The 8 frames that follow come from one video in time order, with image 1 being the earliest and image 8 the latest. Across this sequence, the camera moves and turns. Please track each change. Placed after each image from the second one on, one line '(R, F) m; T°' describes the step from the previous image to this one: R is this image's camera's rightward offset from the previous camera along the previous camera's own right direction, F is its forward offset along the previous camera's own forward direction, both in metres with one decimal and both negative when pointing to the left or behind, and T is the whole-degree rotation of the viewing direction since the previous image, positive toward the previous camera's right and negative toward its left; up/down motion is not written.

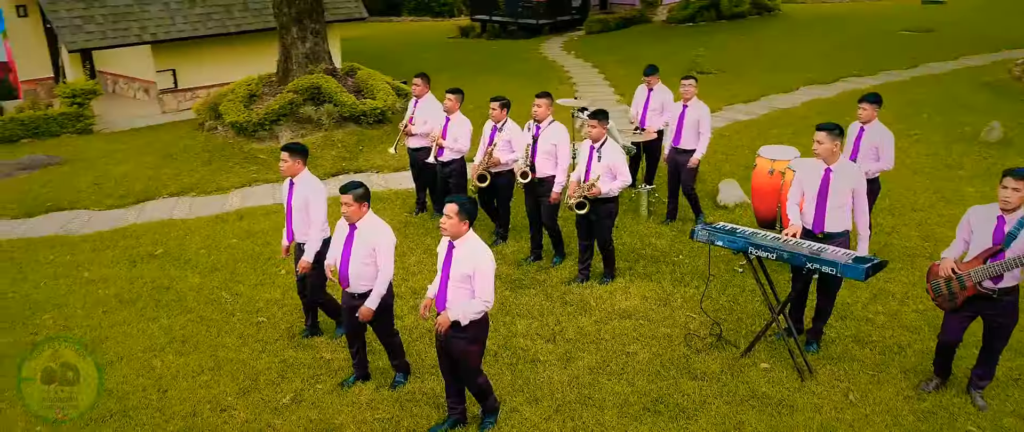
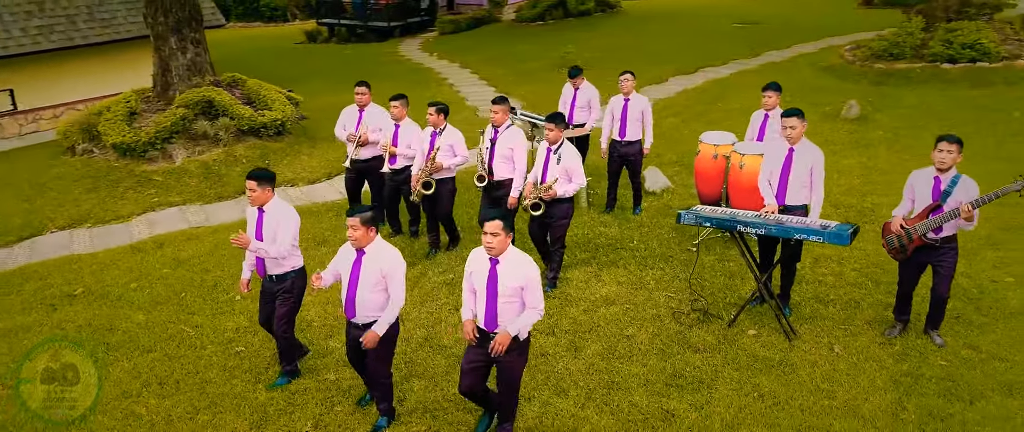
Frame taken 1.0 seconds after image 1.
(-1.4, 0.0) m; +12°
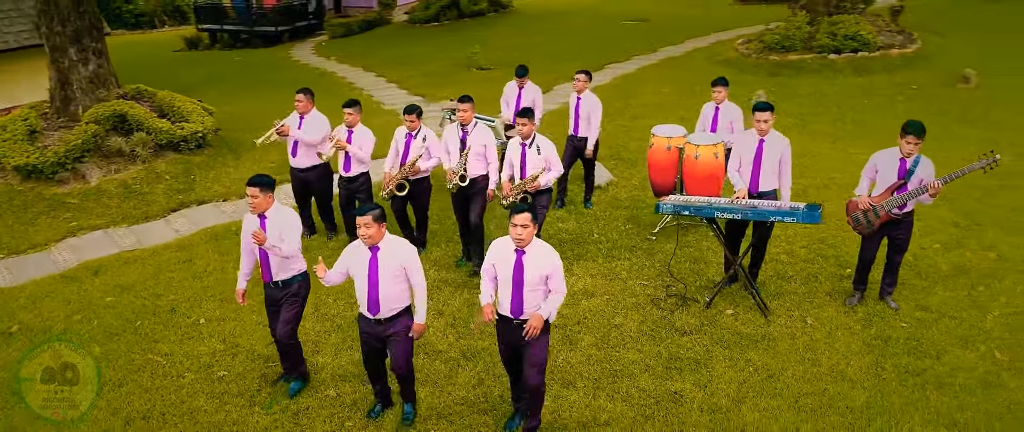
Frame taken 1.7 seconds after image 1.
(-1.0, 0.0) m; +9°
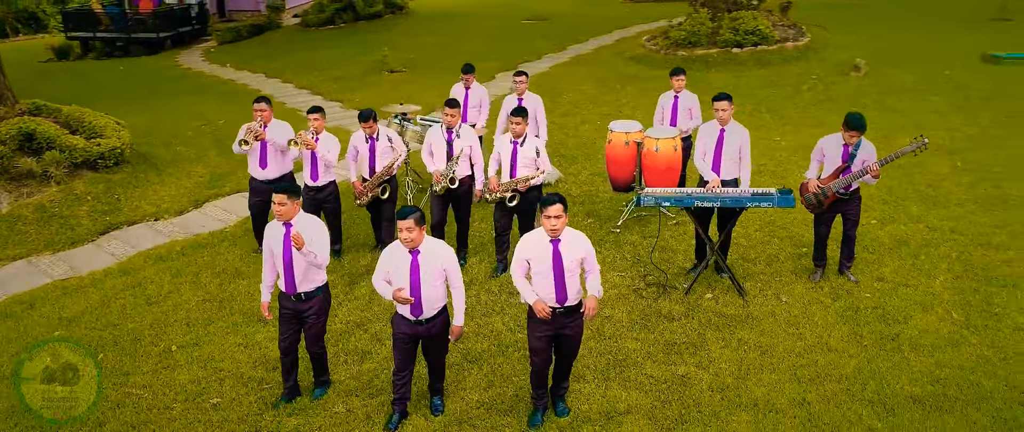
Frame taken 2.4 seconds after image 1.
(-1.0, 0.0) m; +9°
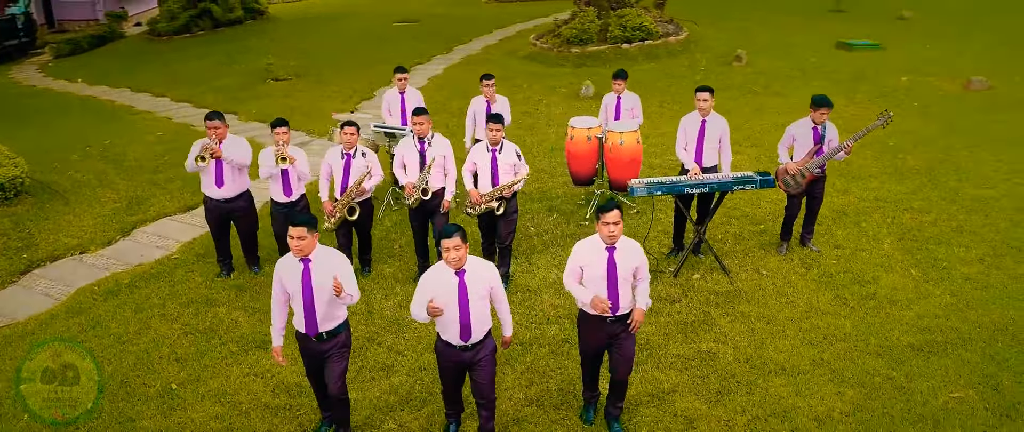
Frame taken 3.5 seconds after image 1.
(-1.6, +0.1) m; +11°
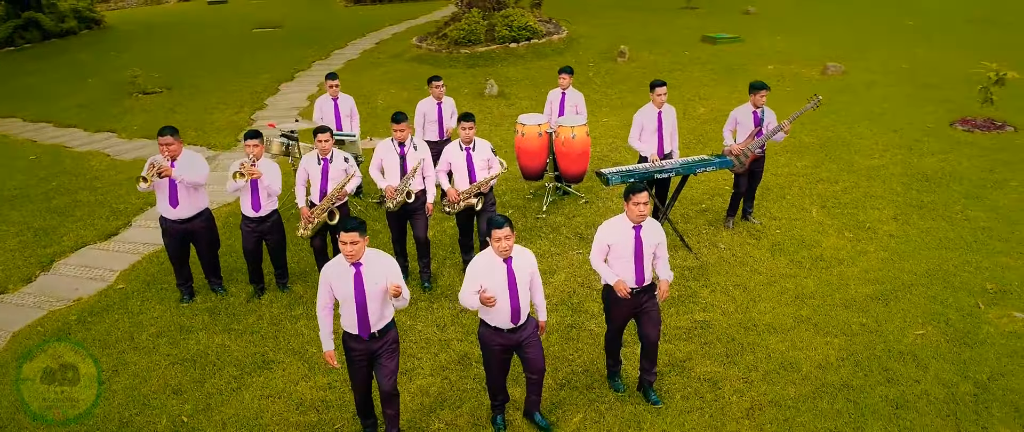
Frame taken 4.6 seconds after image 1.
(-1.5, -0.1) m; +12°
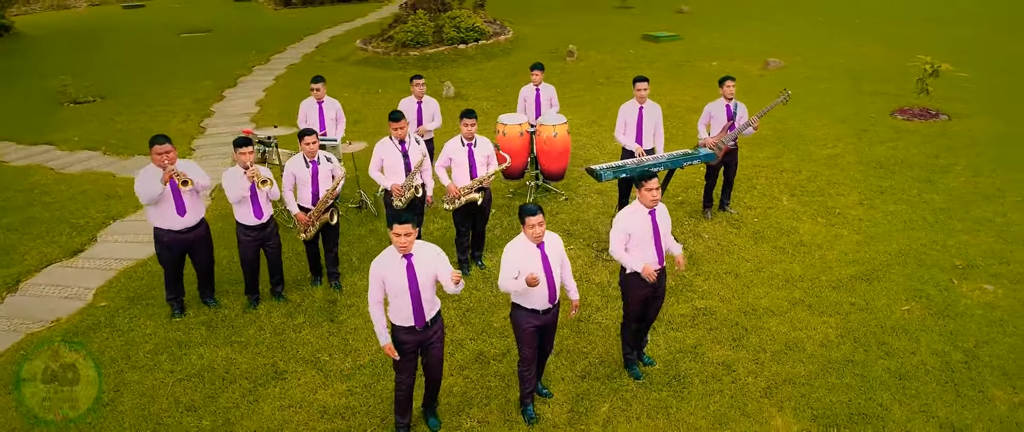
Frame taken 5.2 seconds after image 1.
(-0.8, -0.1) m; +6°
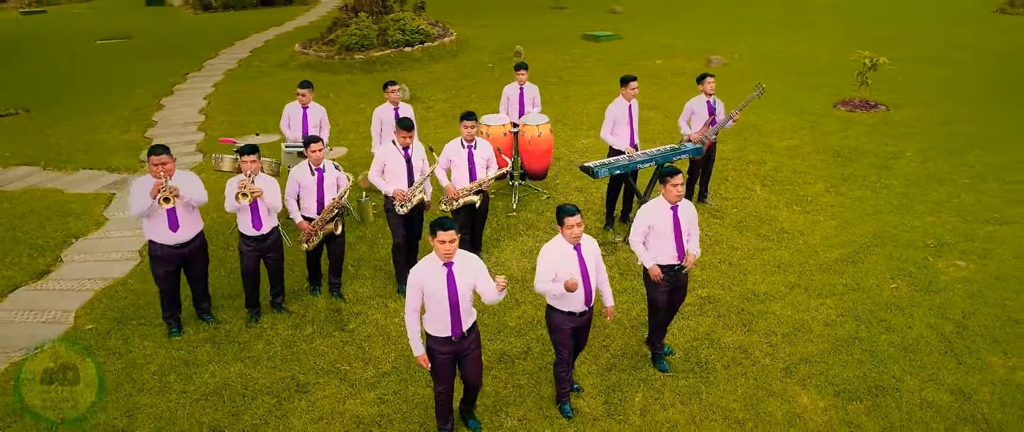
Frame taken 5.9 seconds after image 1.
(-1.0, 0.0) m; +6°
